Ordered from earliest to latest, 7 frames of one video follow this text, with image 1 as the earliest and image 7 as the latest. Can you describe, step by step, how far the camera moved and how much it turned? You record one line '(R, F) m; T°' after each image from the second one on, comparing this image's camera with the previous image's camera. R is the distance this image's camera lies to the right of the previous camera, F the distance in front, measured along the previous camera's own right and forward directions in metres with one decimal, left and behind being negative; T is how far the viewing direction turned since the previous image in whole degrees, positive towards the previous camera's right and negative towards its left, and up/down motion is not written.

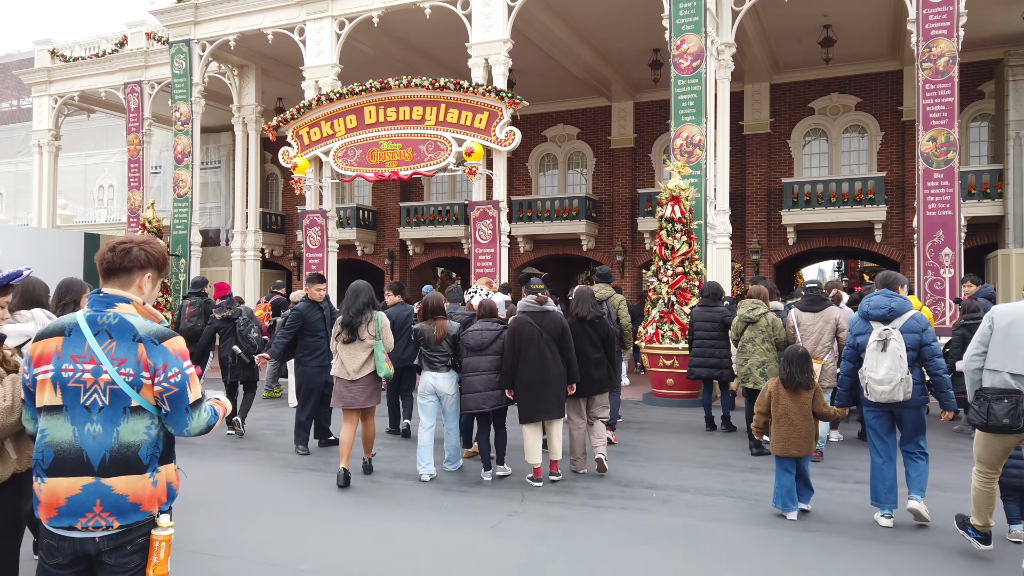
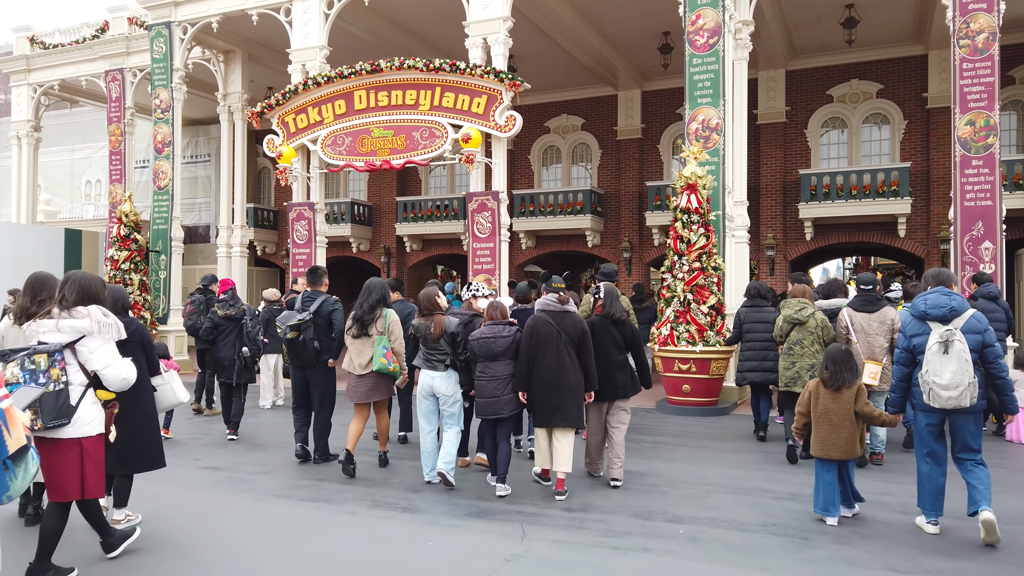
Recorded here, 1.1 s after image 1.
(0.0, +1.0) m; 0°
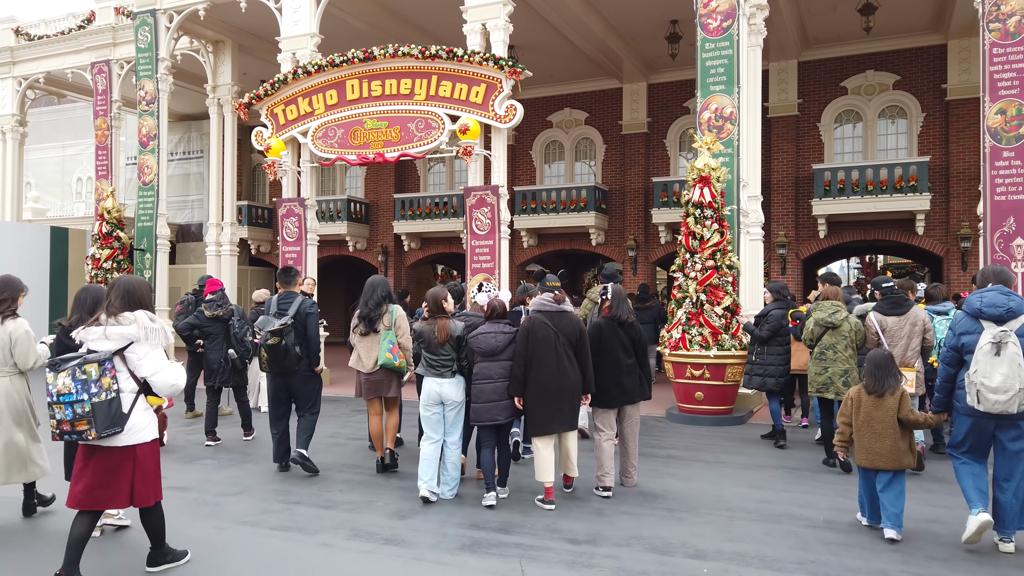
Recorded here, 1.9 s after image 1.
(0.0, +0.7) m; 0°
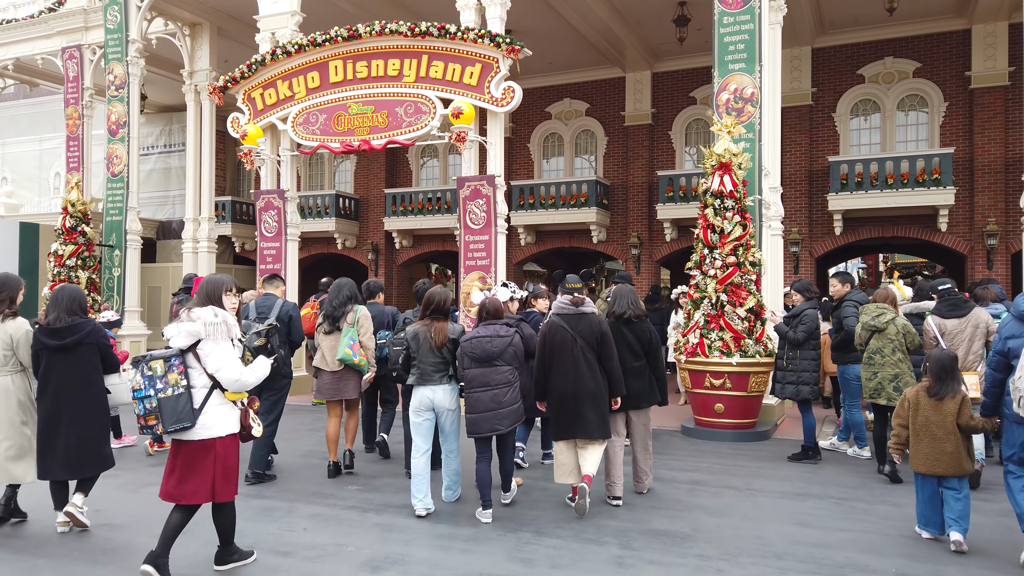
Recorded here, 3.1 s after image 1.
(0.0, +1.0) m; 0°
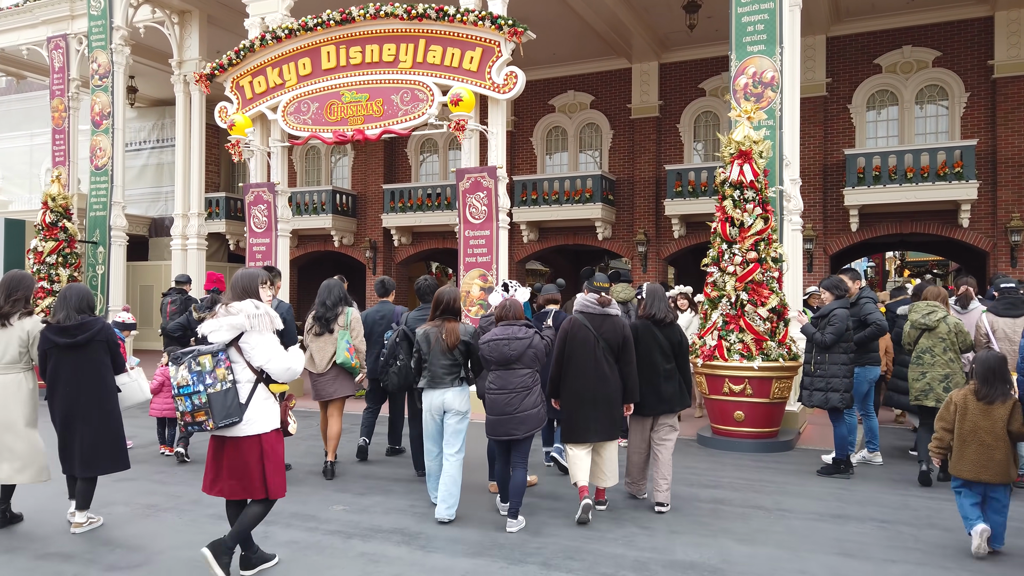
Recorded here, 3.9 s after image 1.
(0.0, +0.6) m; 0°
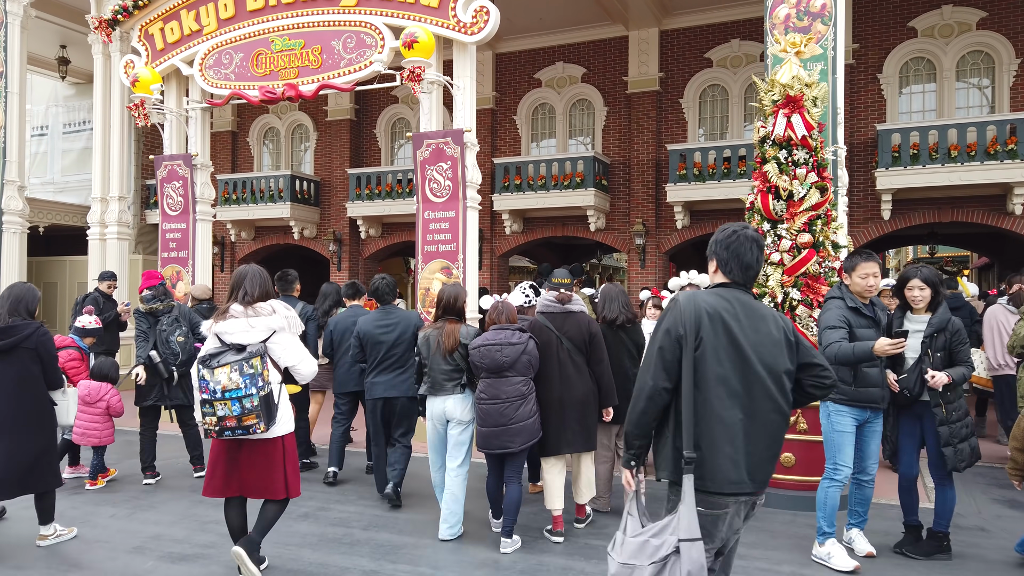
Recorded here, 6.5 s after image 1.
(+0.2, +2.1) m; +1°
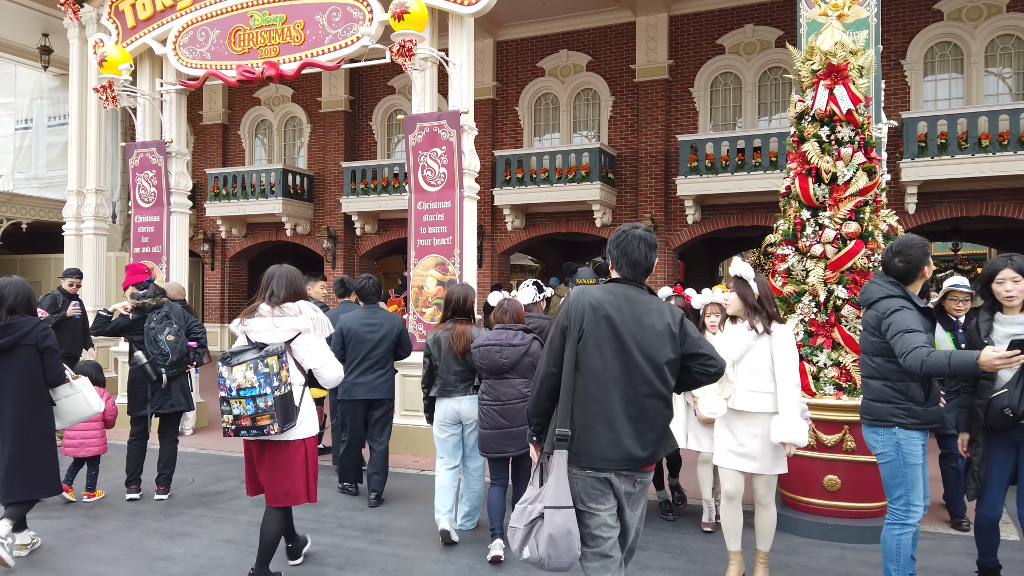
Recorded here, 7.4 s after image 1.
(0.0, +0.7) m; 0°
